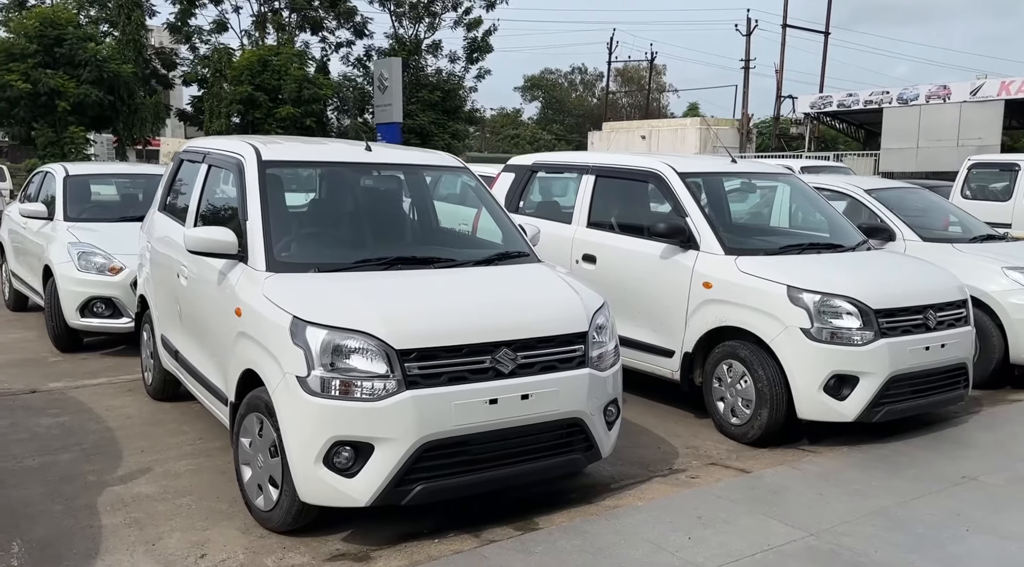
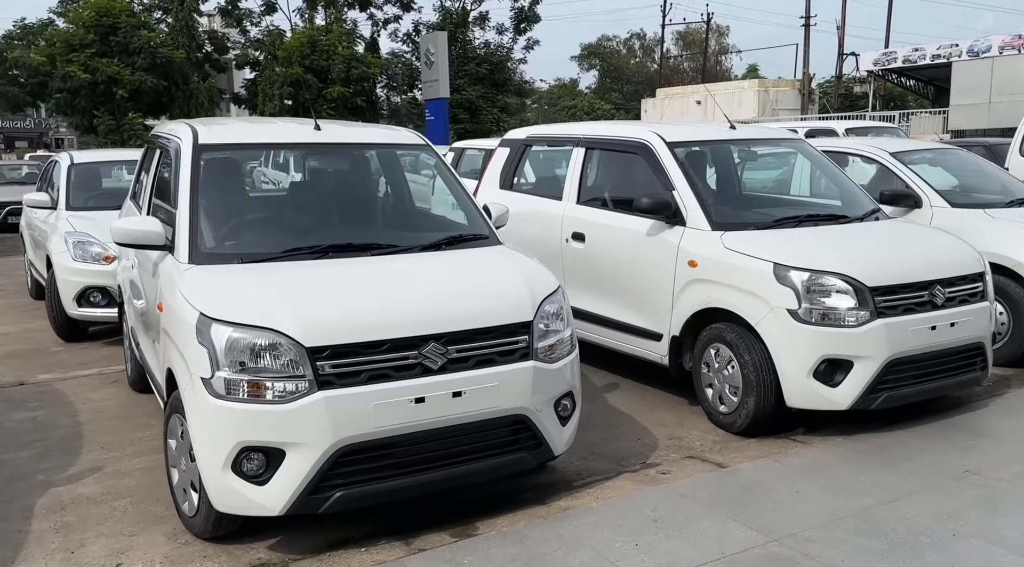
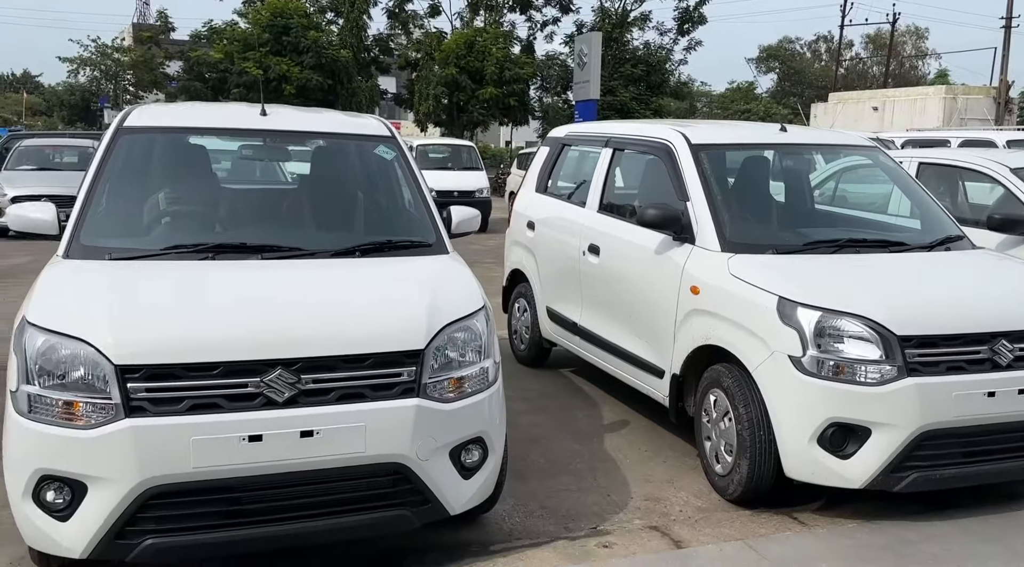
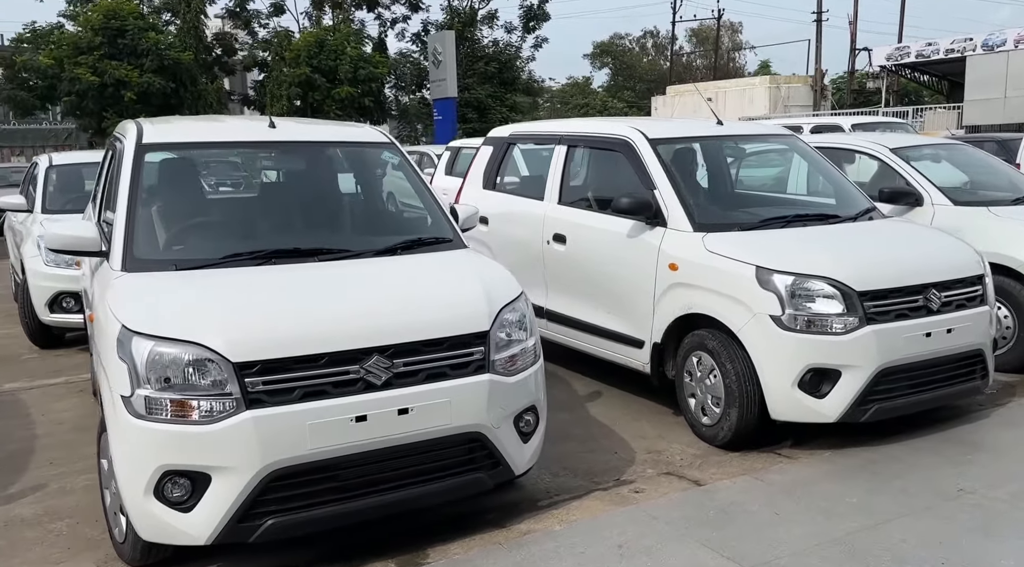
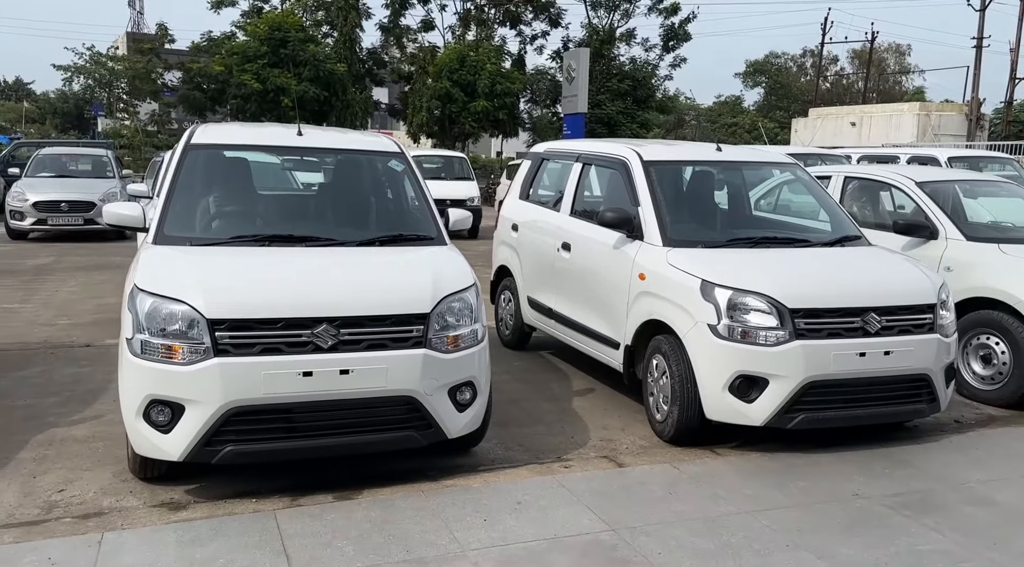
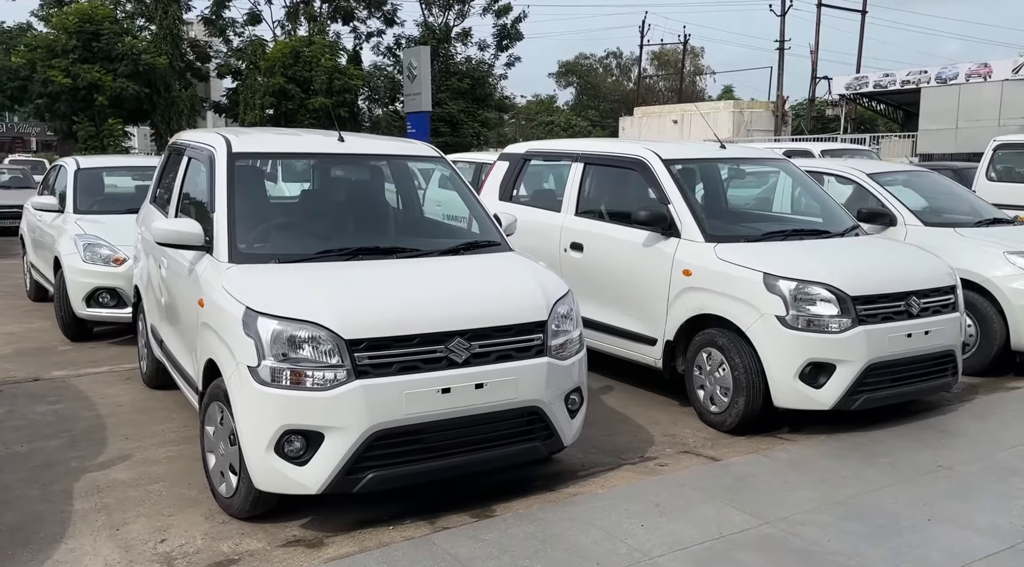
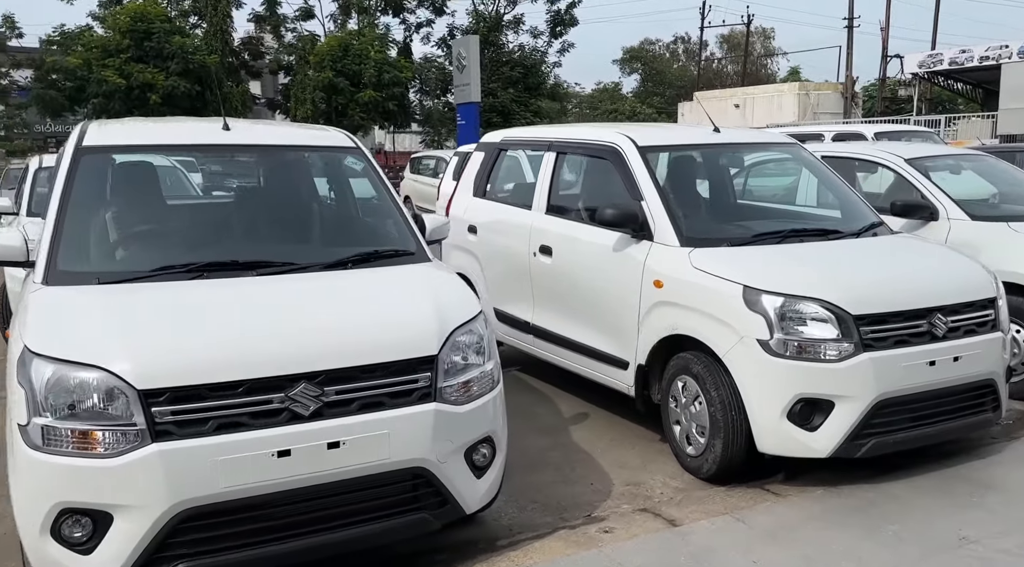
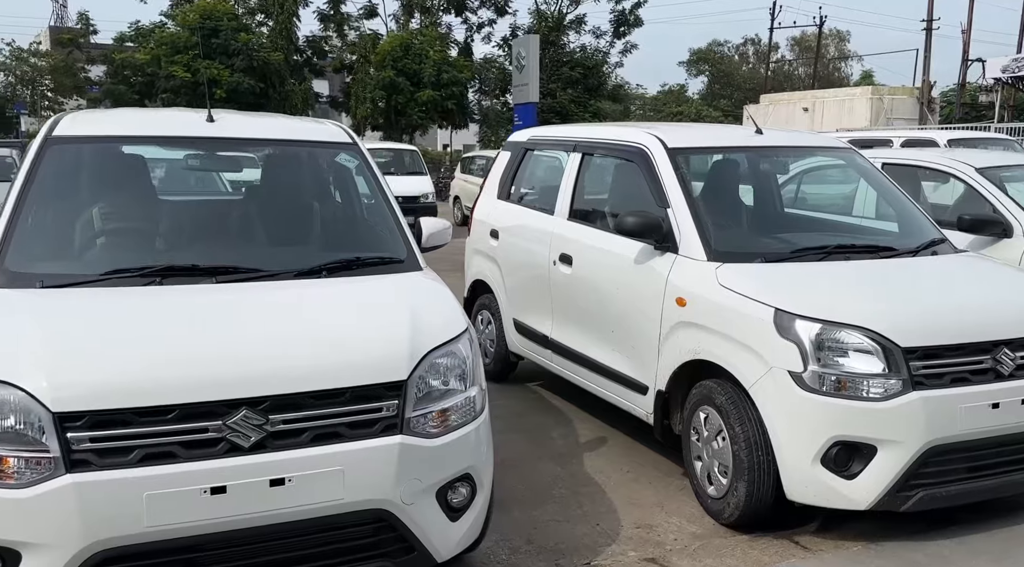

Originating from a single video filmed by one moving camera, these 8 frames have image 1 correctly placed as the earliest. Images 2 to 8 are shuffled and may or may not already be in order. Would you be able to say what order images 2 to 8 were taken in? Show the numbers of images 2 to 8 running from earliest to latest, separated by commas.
6, 2, 4, 7, 8, 3, 5
